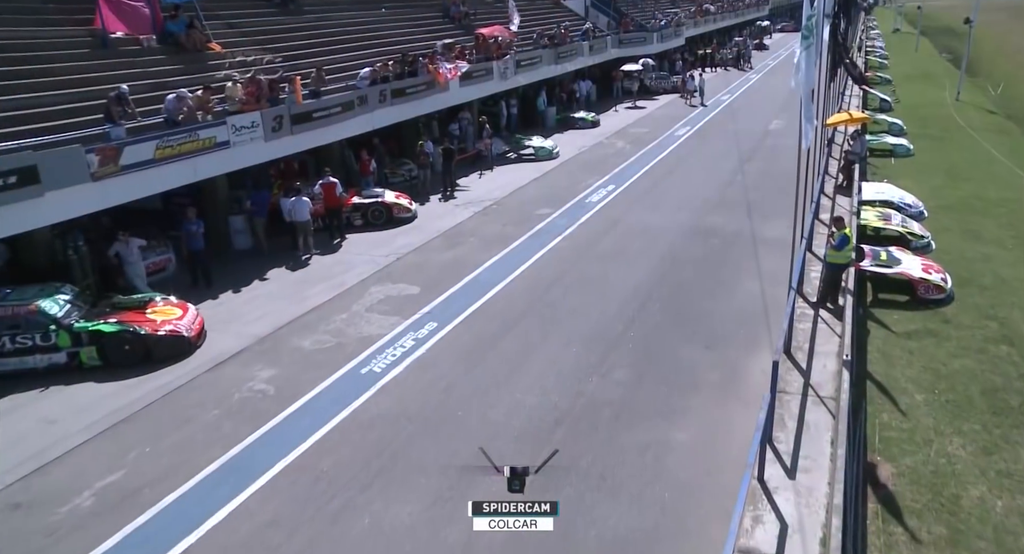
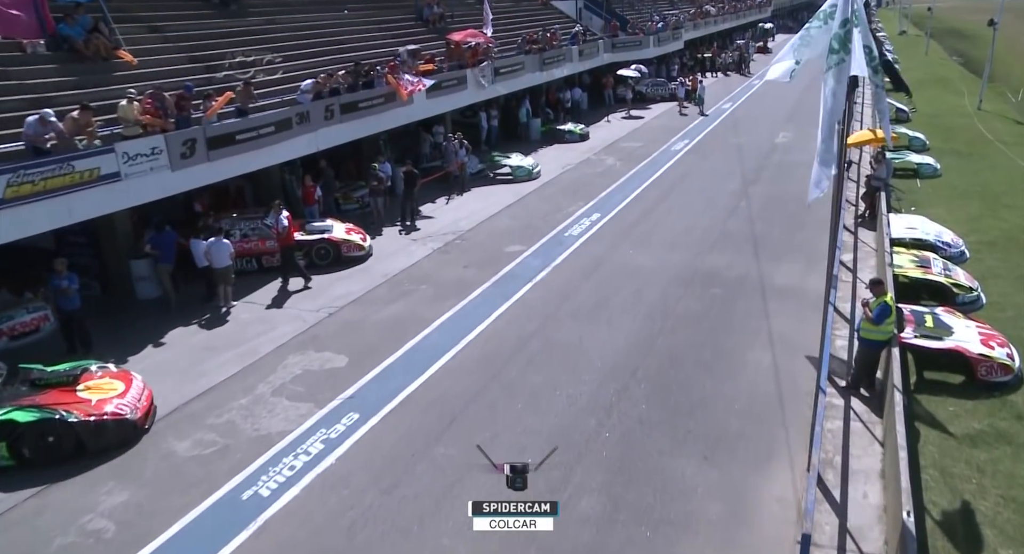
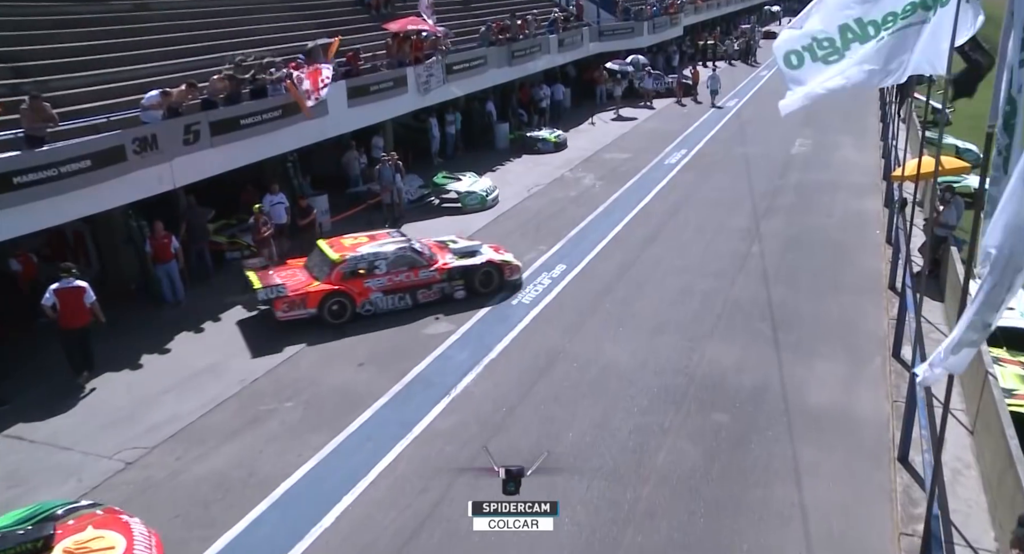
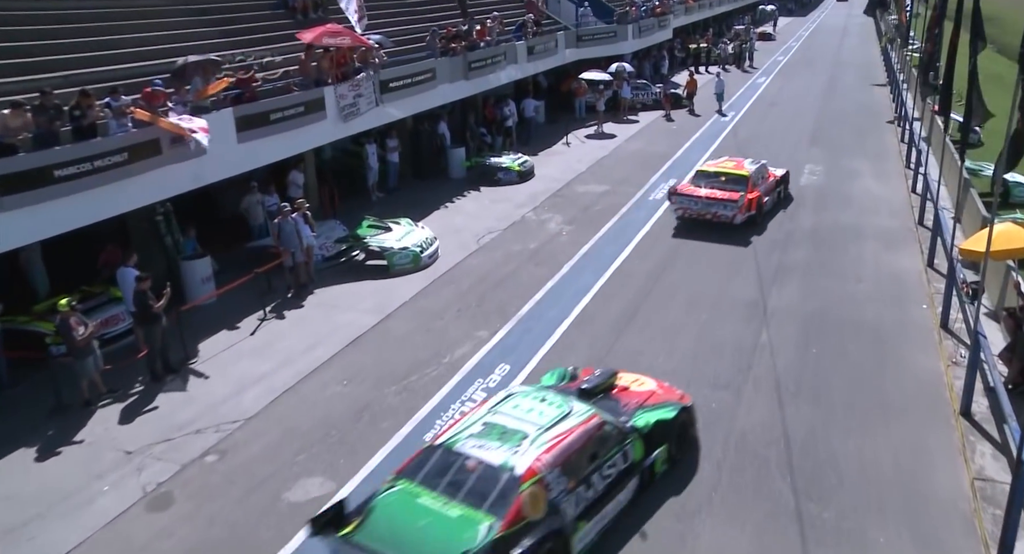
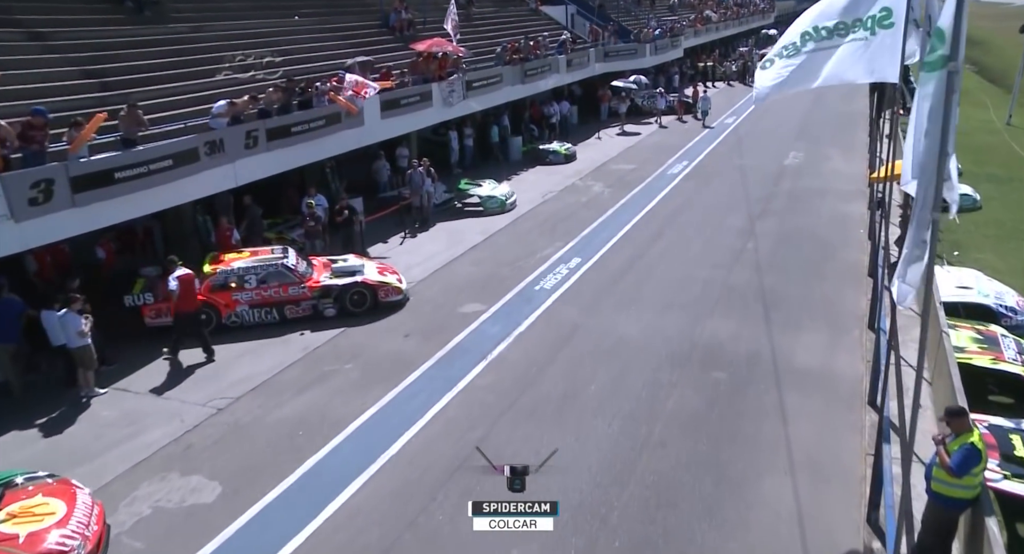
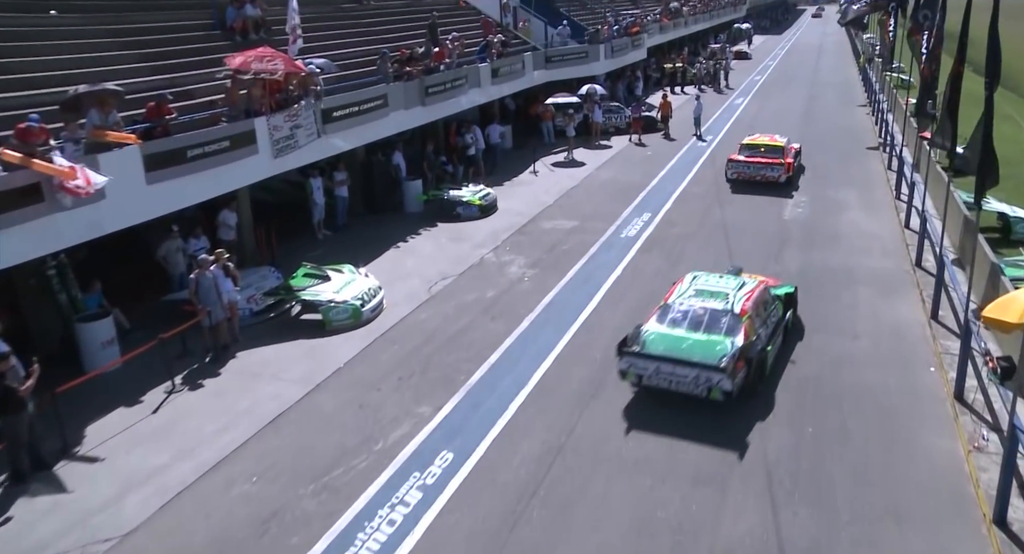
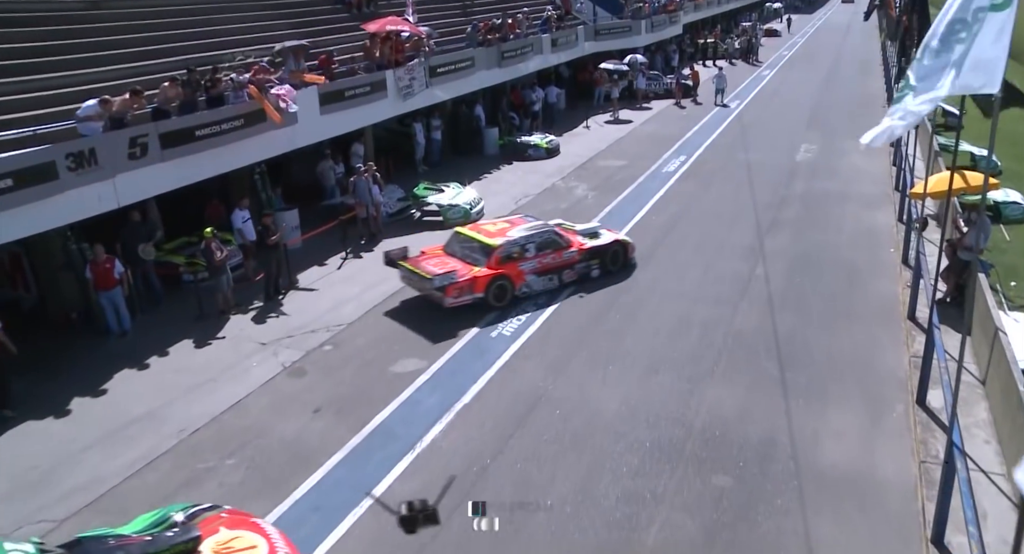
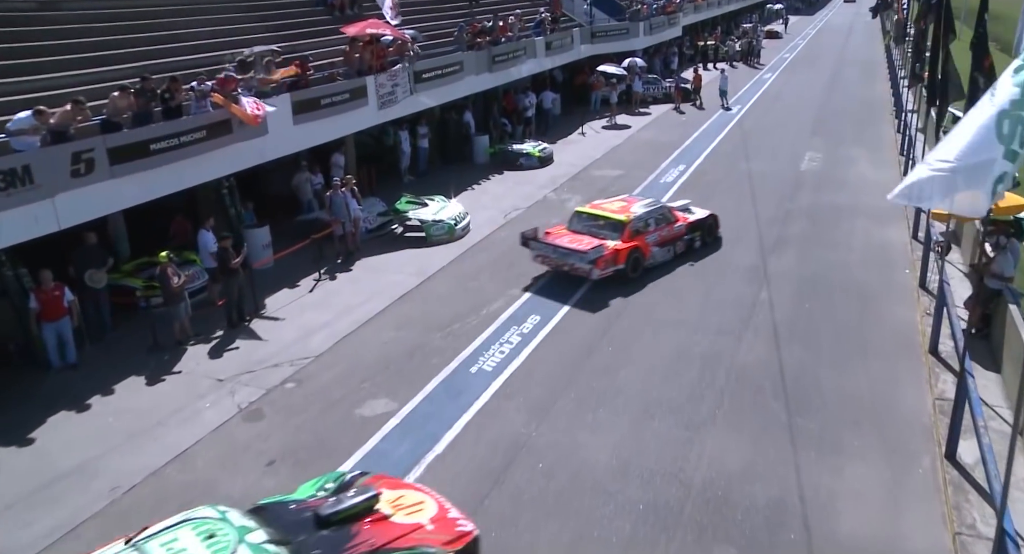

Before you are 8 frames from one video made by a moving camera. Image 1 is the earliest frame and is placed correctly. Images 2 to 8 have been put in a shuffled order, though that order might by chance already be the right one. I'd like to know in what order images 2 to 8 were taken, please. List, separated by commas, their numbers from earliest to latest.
2, 5, 3, 7, 8, 4, 6
